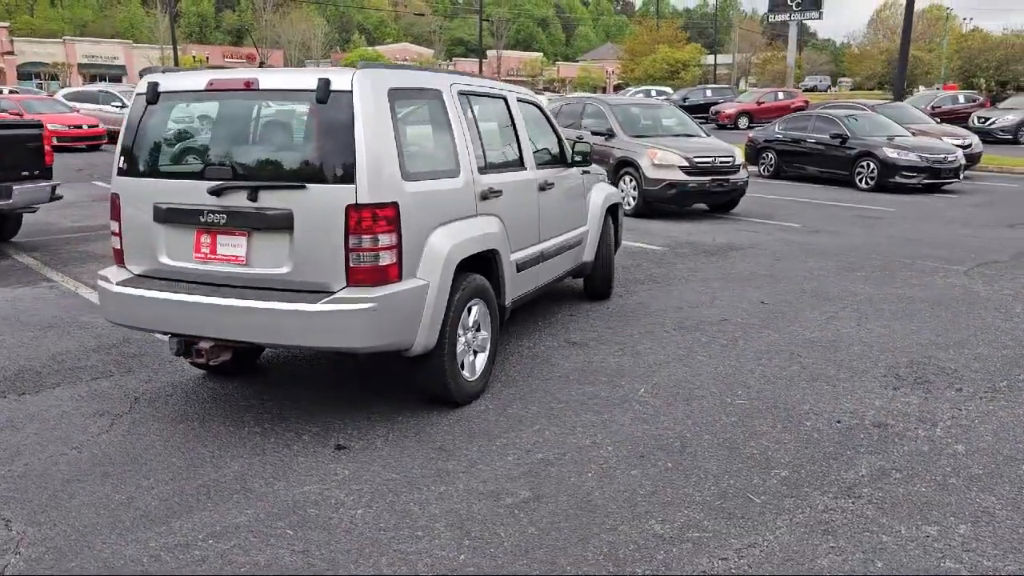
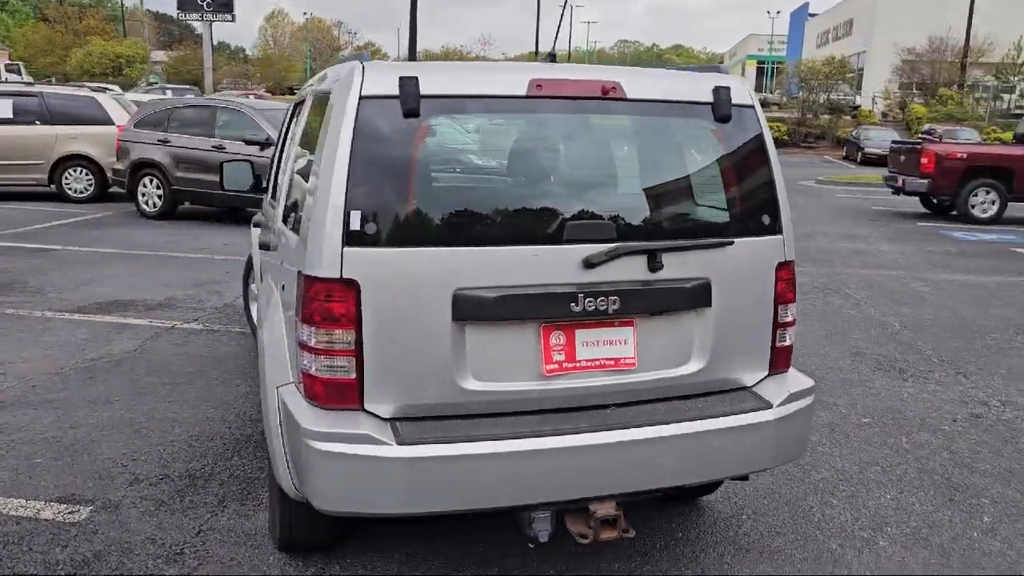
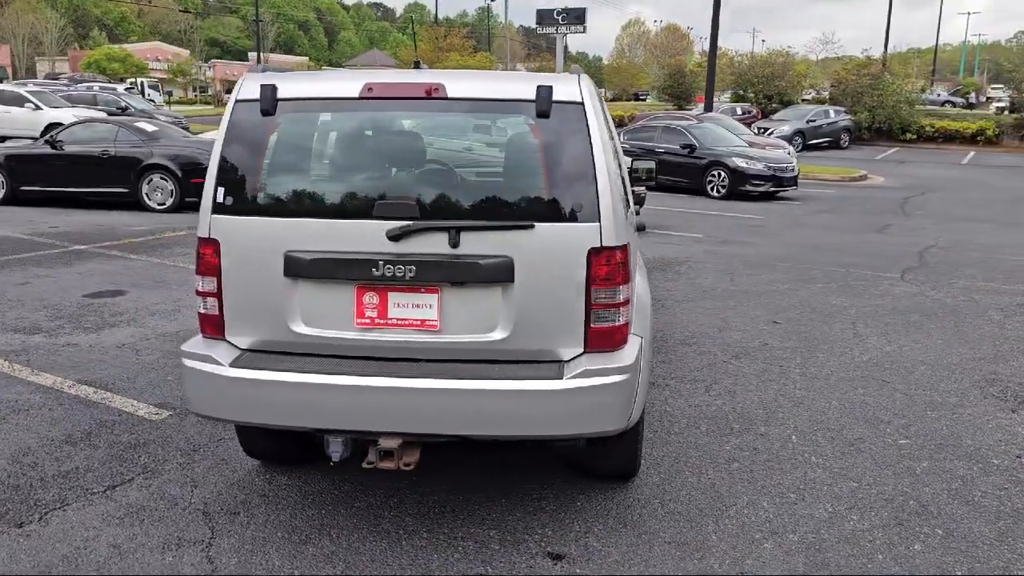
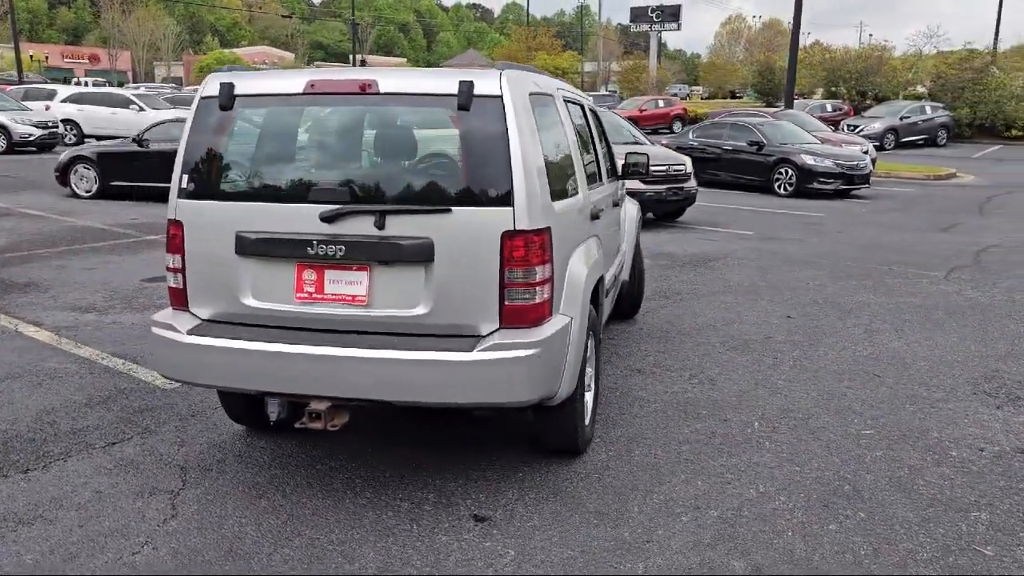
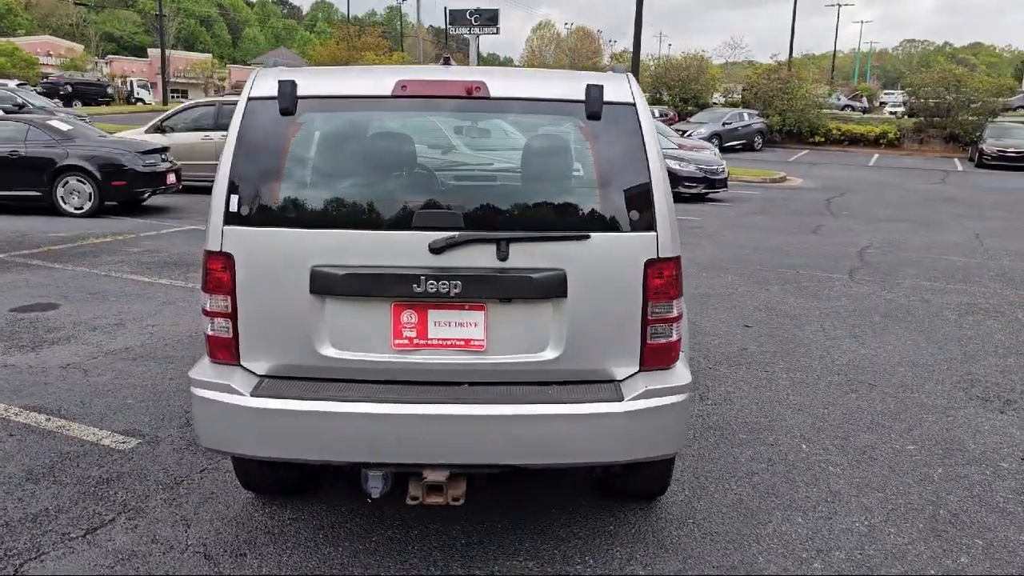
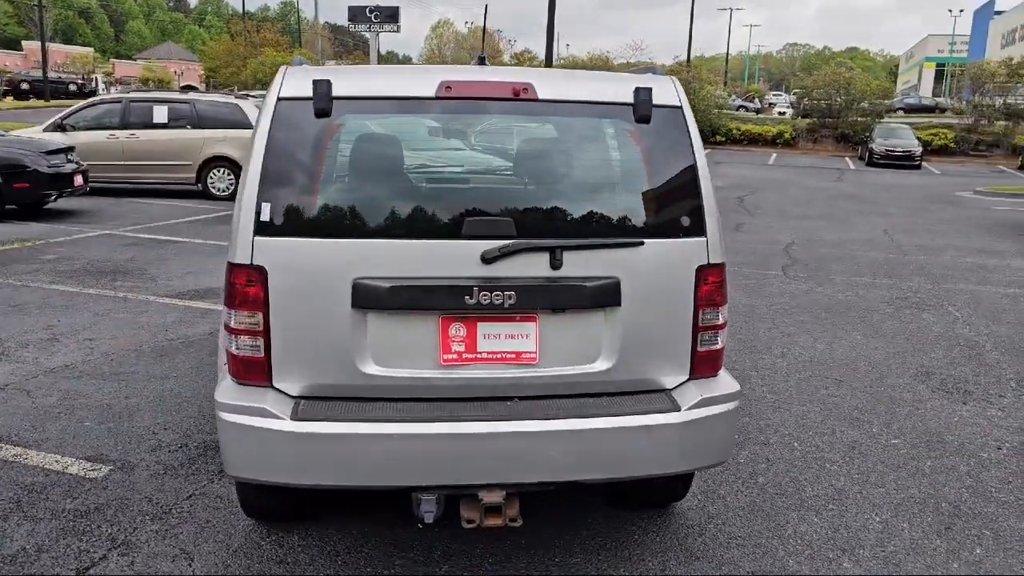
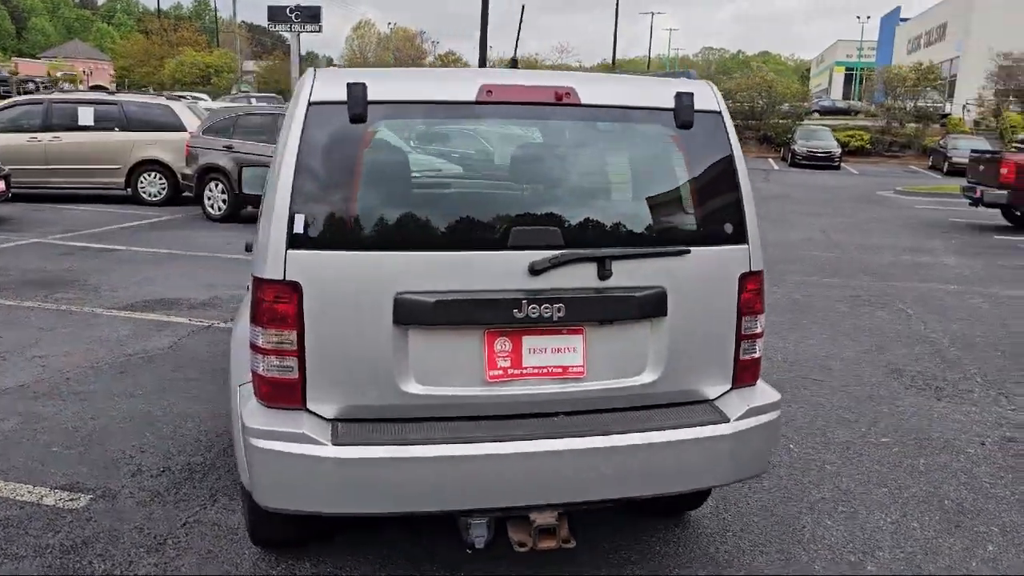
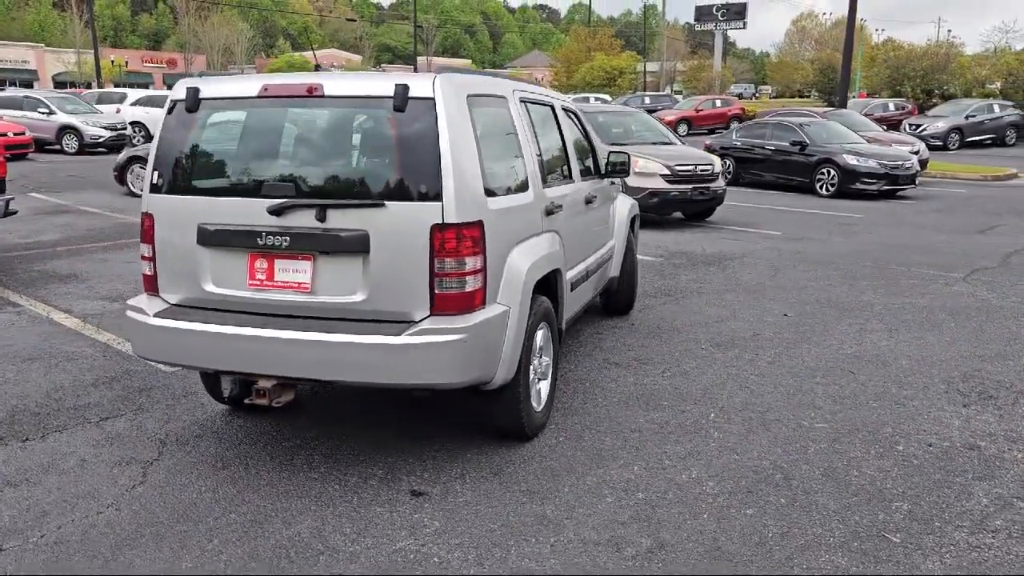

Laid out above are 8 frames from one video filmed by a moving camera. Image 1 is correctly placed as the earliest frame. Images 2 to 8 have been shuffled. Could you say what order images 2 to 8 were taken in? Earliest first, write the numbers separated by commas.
8, 4, 3, 5, 6, 7, 2
